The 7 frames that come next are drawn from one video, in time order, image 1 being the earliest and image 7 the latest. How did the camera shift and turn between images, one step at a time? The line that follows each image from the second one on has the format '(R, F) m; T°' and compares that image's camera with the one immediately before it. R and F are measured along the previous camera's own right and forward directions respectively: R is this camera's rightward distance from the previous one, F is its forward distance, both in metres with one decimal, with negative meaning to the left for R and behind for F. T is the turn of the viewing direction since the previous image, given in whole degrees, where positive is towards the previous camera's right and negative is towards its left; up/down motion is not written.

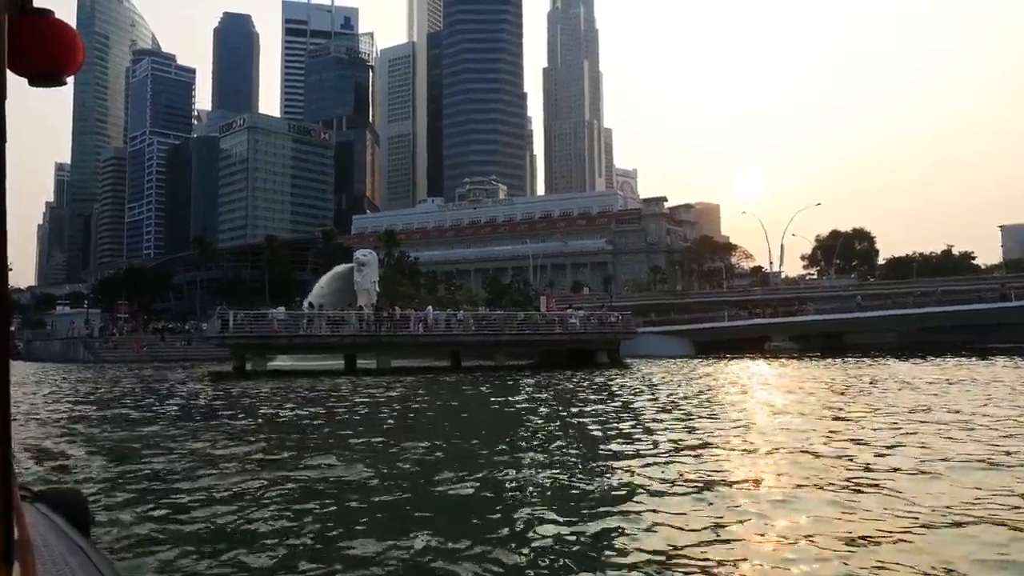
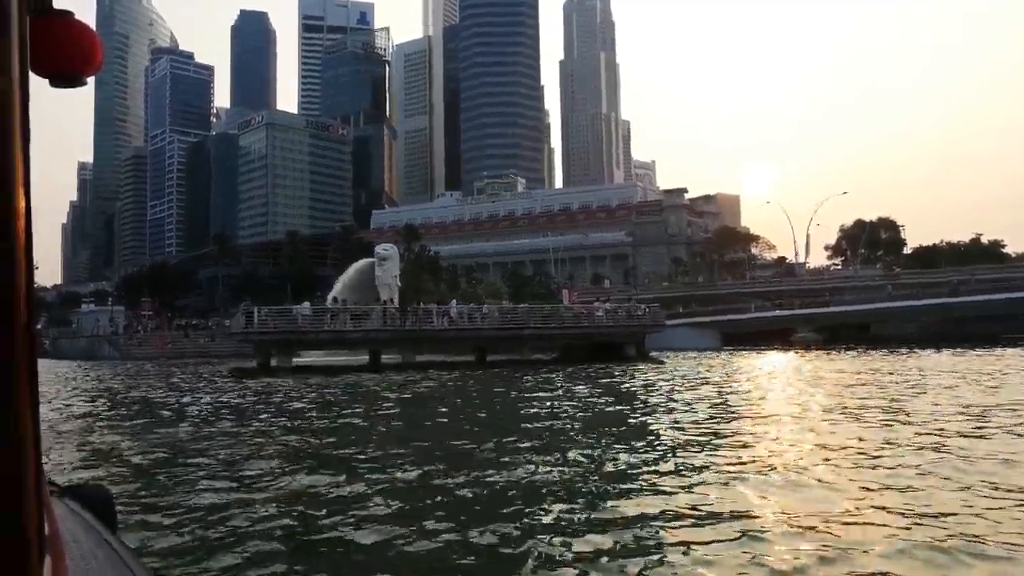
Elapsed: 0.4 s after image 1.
(-0.2, 0.0) m; -1°
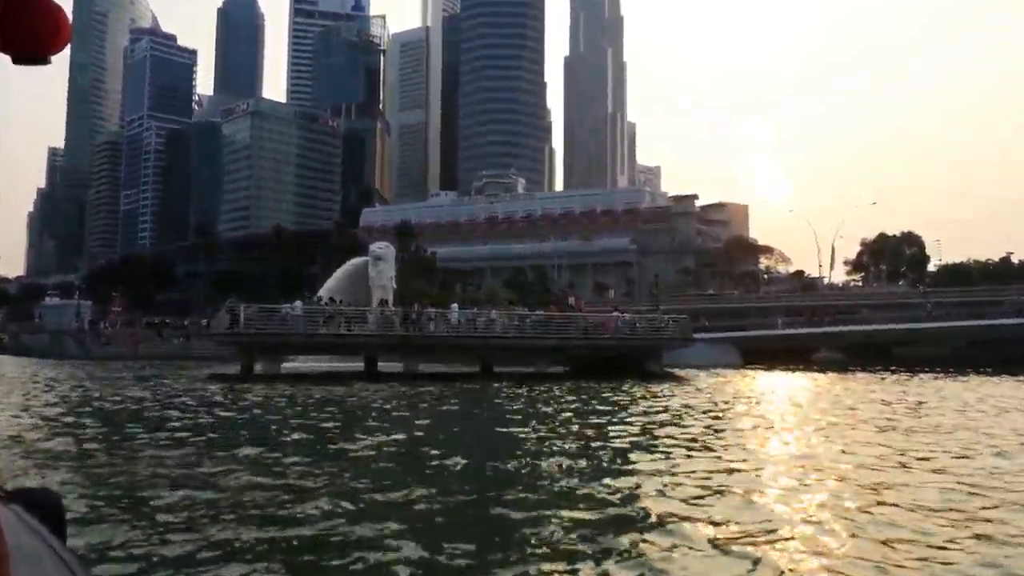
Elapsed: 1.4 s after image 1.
(+0.1, +4.3) m; 0°
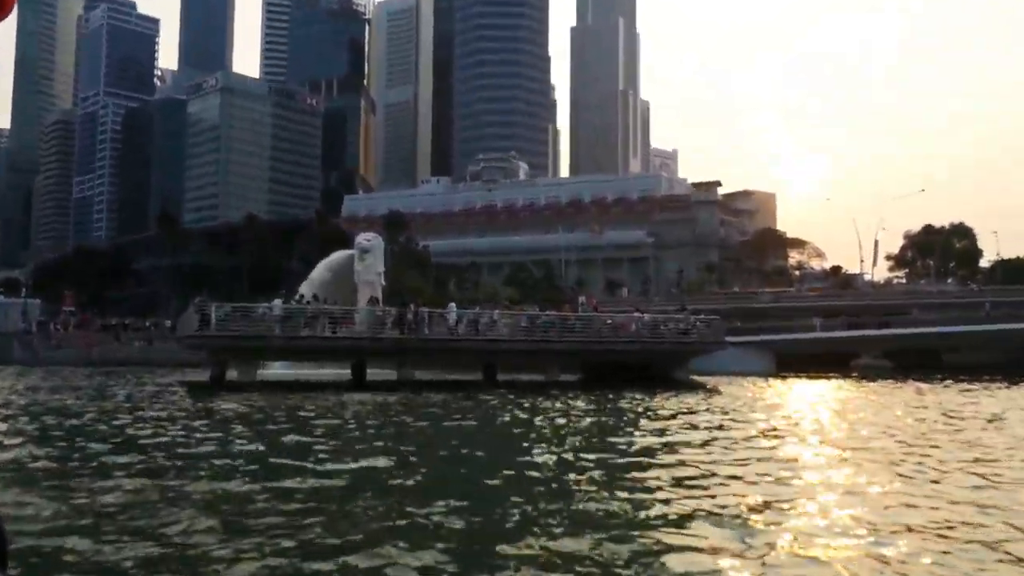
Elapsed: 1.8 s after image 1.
(-0.8, +6.9) m; +1°
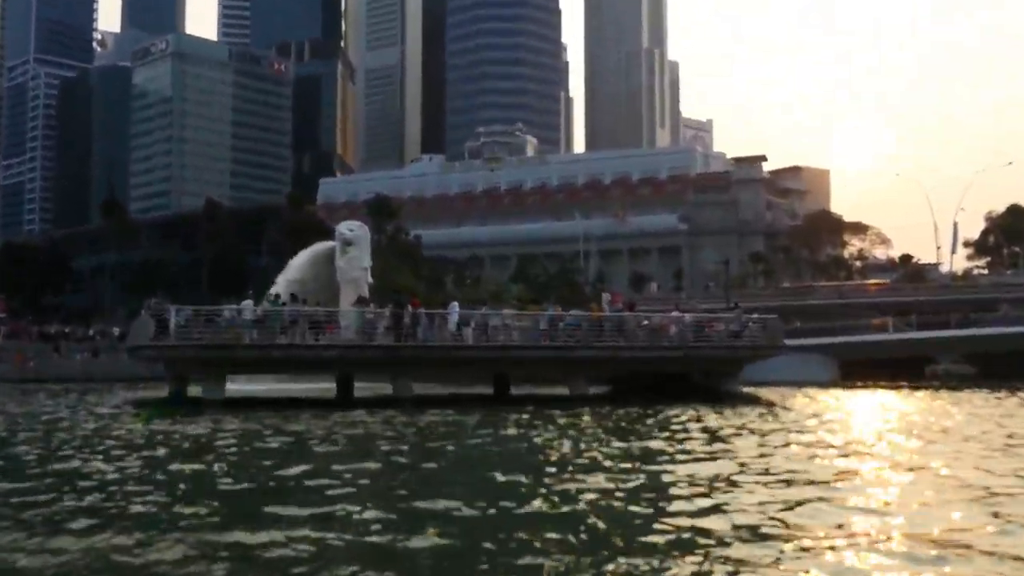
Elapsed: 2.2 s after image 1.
(-0.7, +8.7) m; 0°
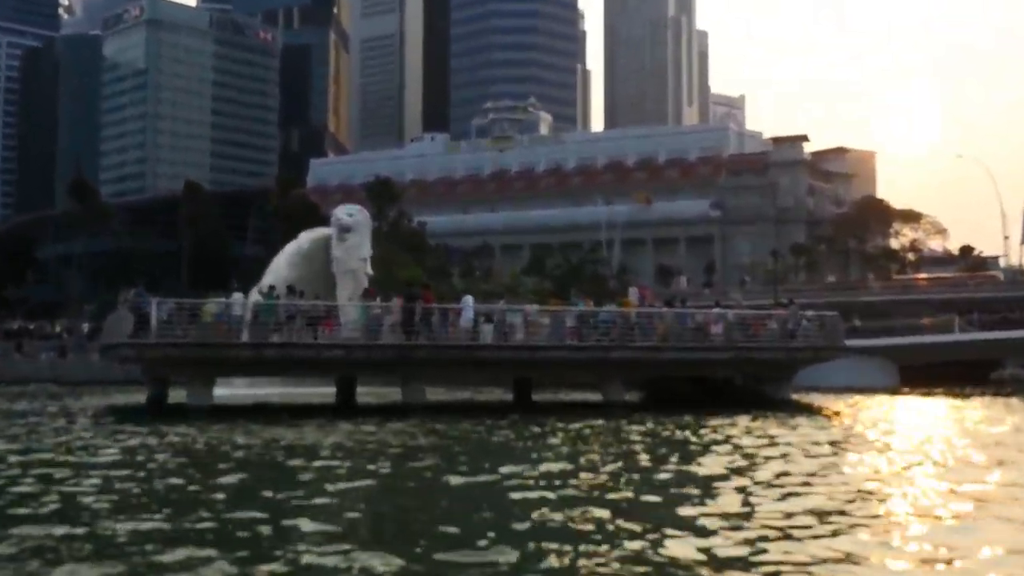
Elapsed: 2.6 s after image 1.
(-0.3, +4.8) m; 0°
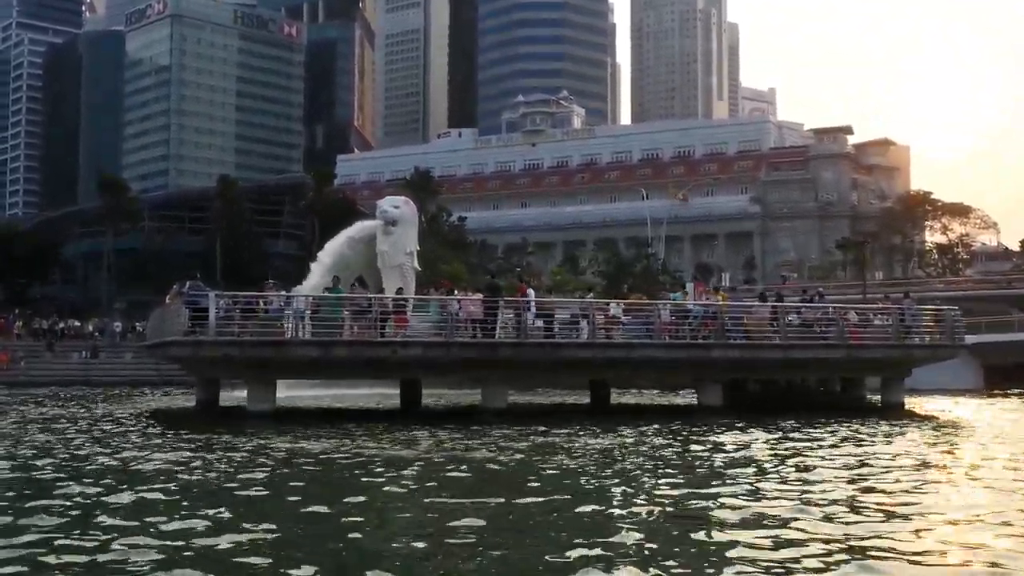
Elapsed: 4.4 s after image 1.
(-1.0, +0.8) m; 0°
